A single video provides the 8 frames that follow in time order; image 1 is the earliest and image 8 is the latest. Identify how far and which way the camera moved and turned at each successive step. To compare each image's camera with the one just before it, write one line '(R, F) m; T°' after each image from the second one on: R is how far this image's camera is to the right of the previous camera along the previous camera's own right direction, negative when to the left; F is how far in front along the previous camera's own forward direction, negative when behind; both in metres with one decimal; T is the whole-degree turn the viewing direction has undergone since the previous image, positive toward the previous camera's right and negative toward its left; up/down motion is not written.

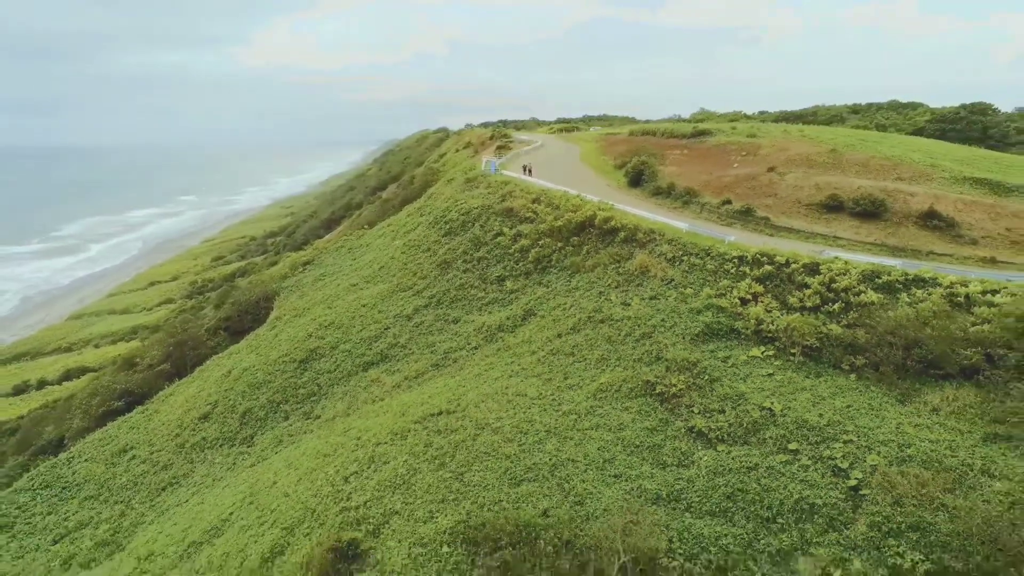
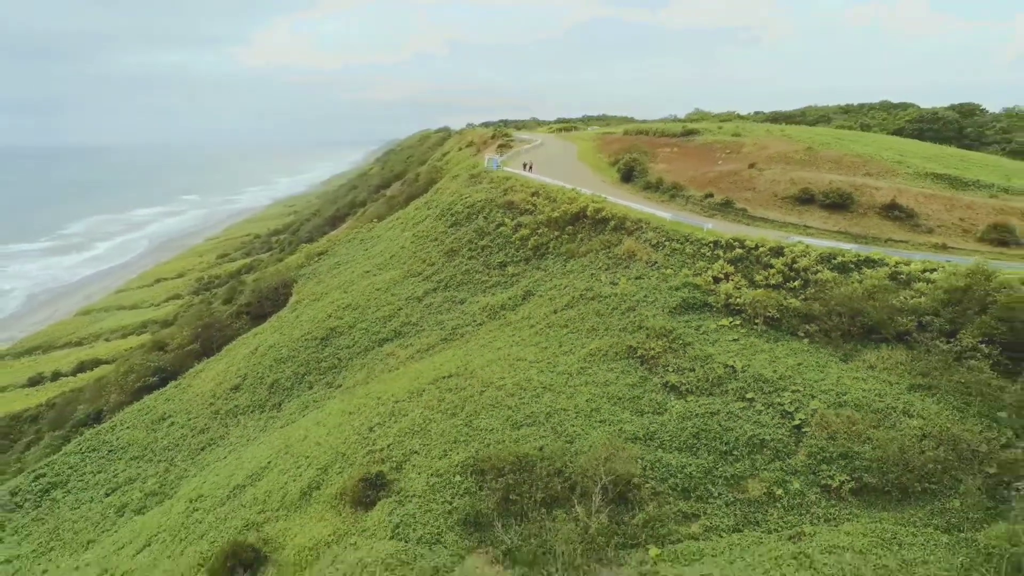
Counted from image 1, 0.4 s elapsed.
(0.0, -1.8) m; 0°
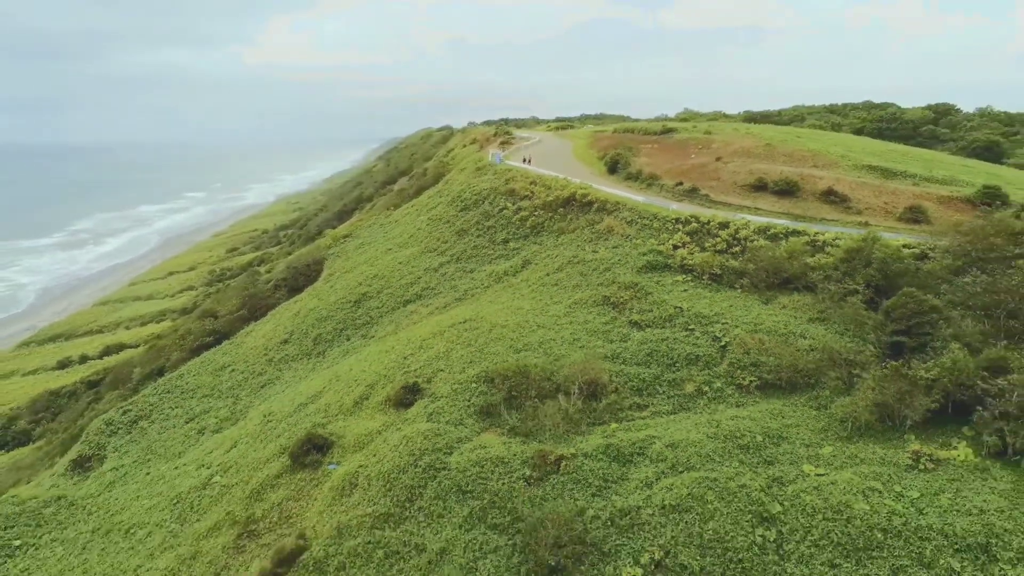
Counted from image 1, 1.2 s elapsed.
(0.0, -3.8) m; 0°
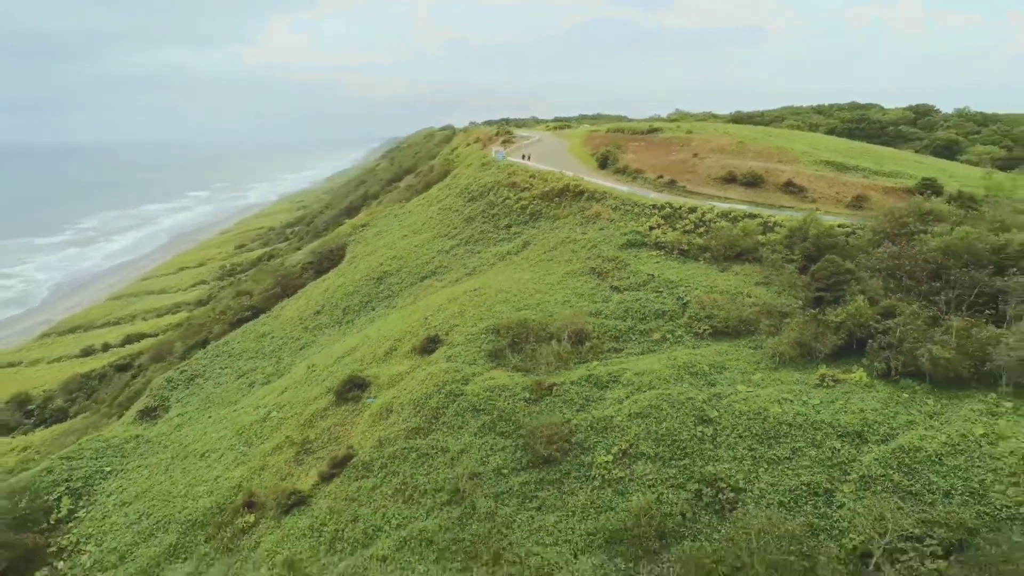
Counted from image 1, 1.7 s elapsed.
(-0.1, -3.4) m; 0°
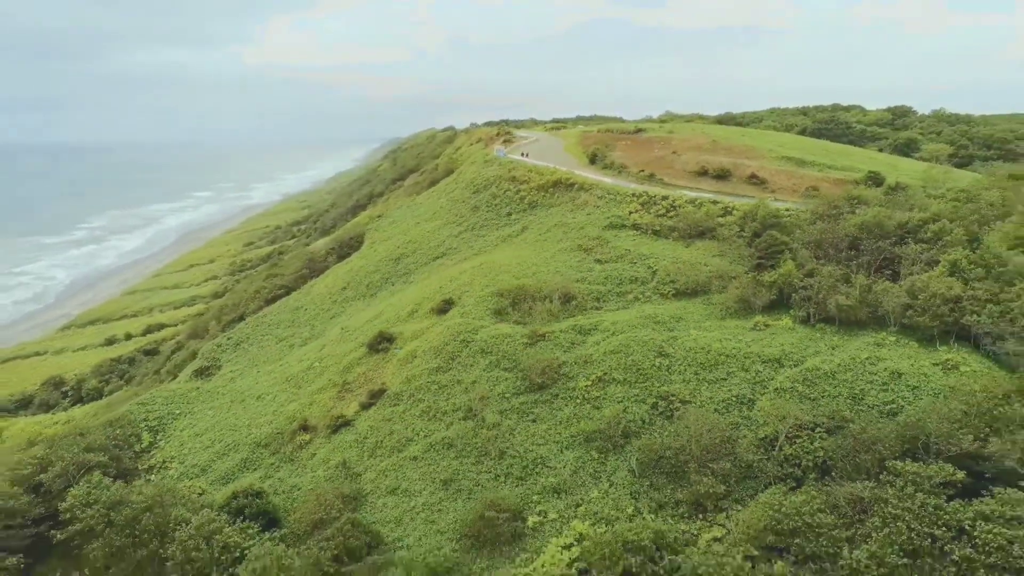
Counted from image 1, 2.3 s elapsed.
(0.0, -3.9) m; 0°
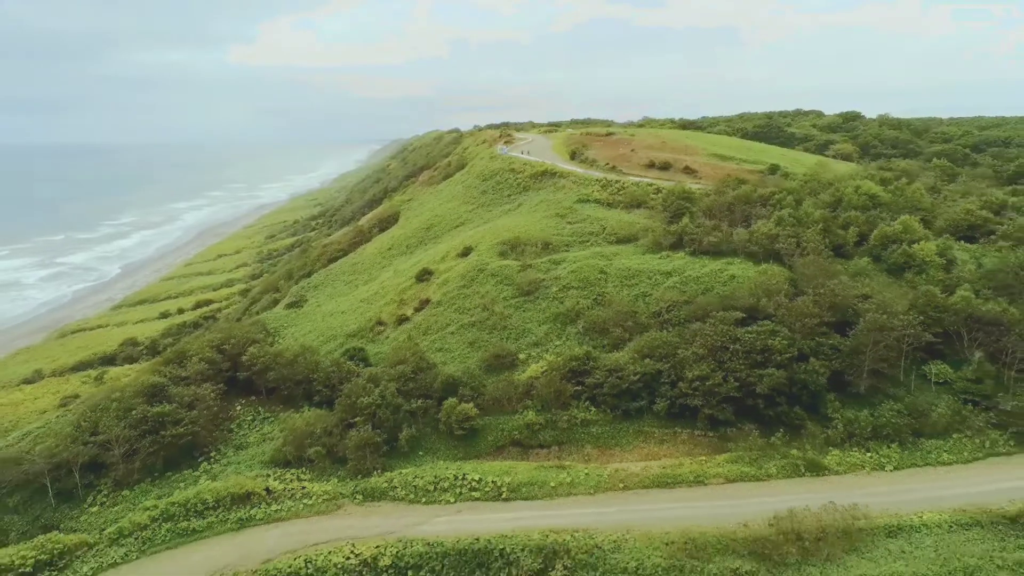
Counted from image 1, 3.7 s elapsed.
(+0.1, -11.2) m; 0°
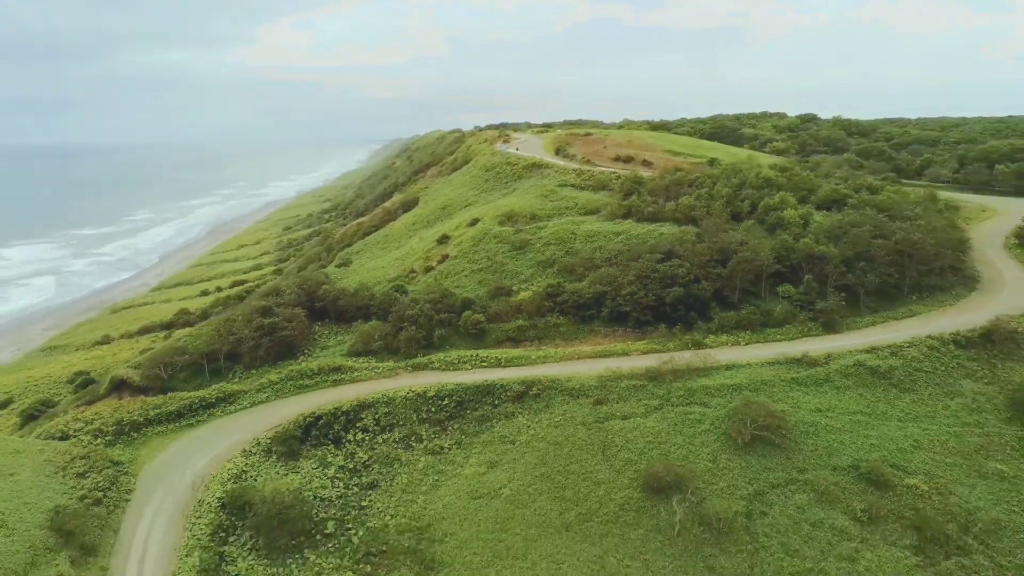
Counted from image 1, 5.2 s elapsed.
(+0.2, -11.5) m; 0°
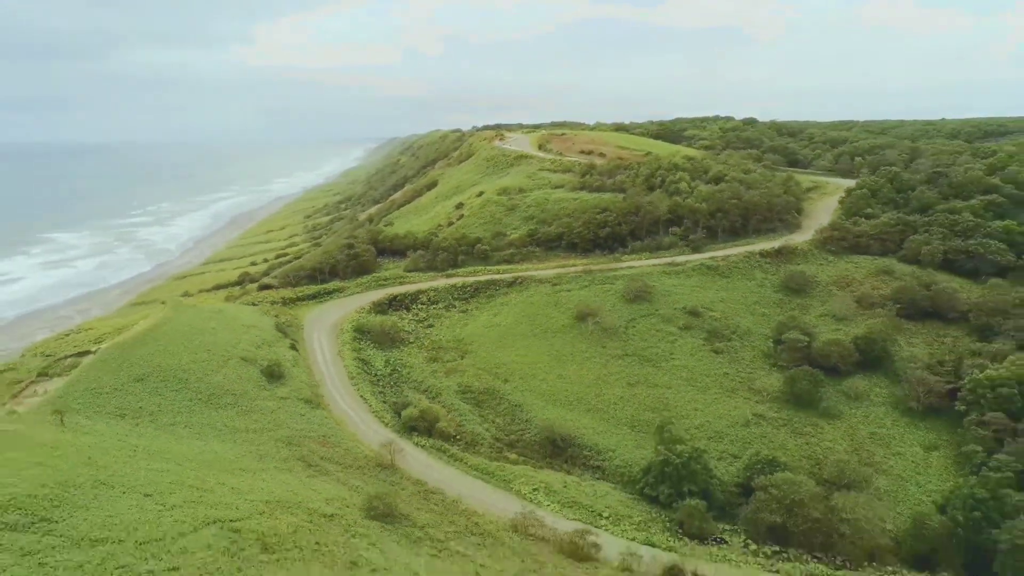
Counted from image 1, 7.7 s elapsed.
(0.0, -20.7) m; 0°
